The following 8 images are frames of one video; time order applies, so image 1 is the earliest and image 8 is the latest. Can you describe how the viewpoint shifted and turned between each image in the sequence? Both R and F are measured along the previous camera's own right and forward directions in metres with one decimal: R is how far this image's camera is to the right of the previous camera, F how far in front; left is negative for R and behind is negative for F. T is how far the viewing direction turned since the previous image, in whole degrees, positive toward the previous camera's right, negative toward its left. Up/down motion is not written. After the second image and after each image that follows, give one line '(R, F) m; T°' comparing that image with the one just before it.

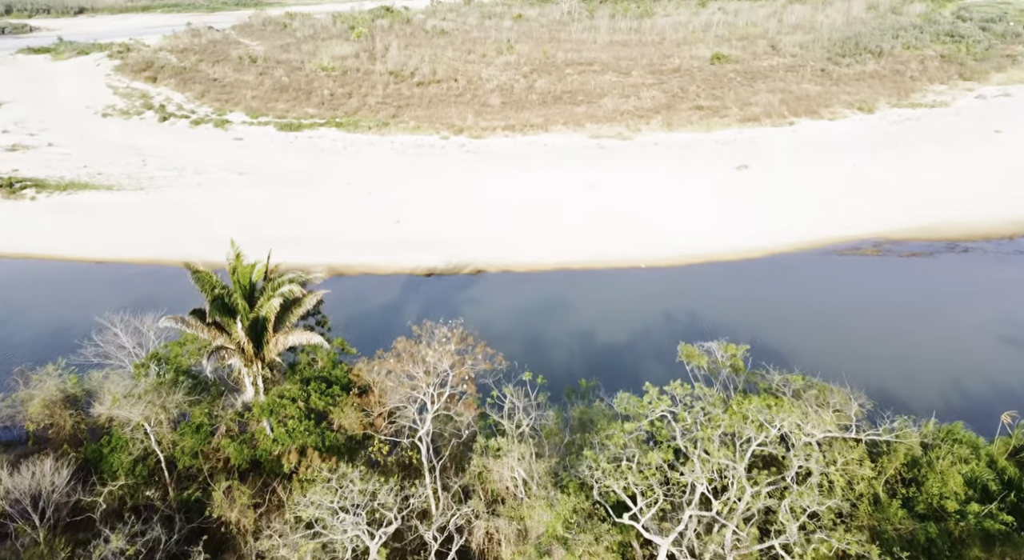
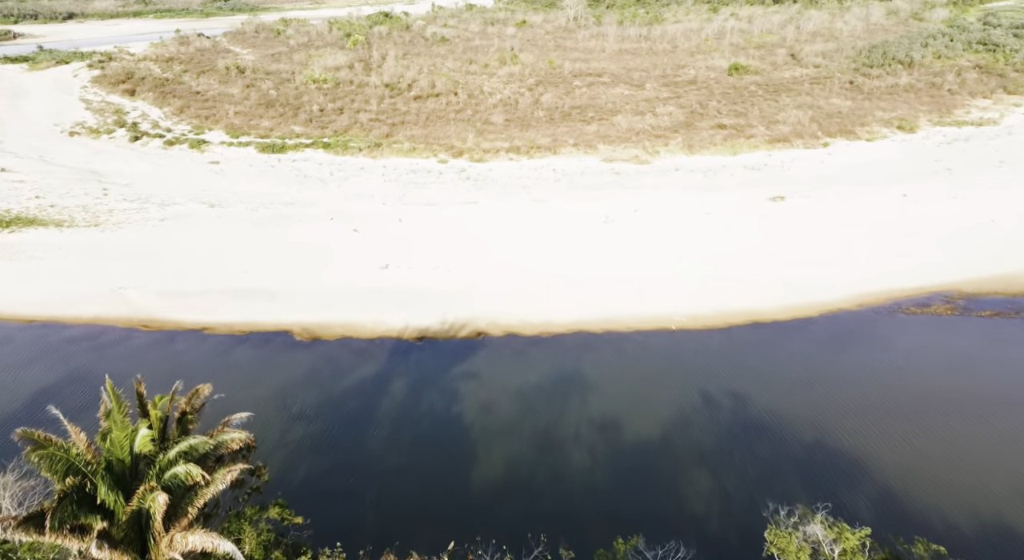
(-0.1, +4.0) m; 0°
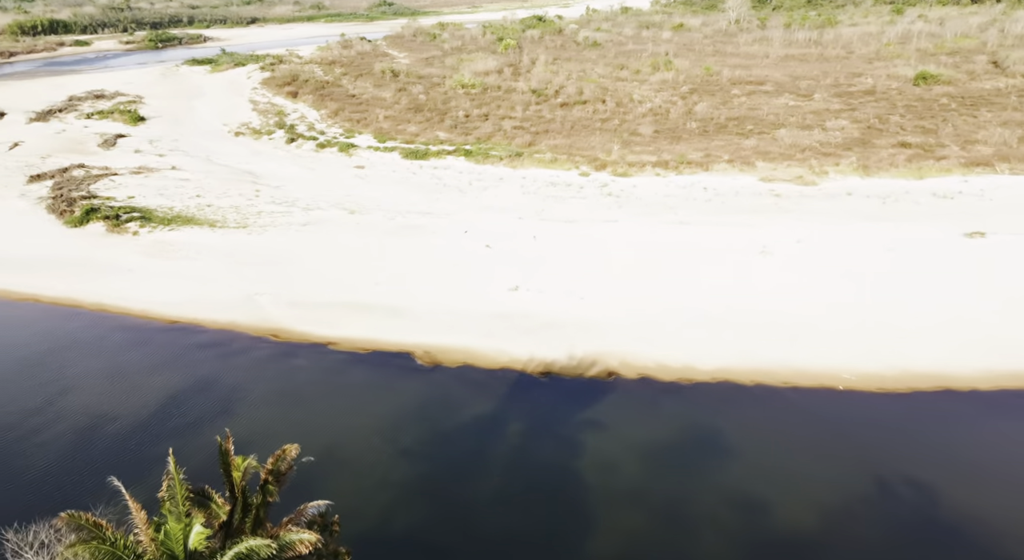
(-0.1, +1.9) m; -11°
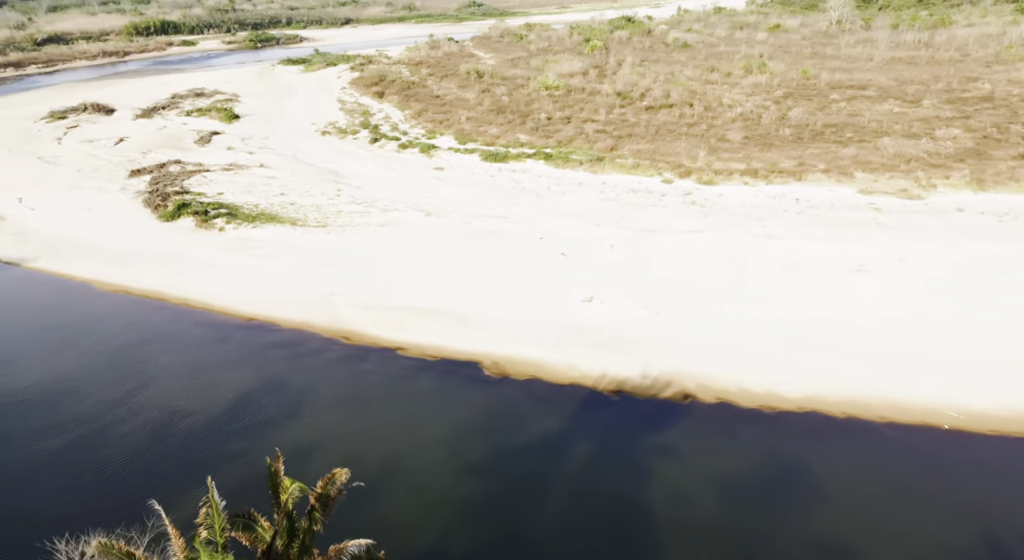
(+0.1, +0.7) m; -7°
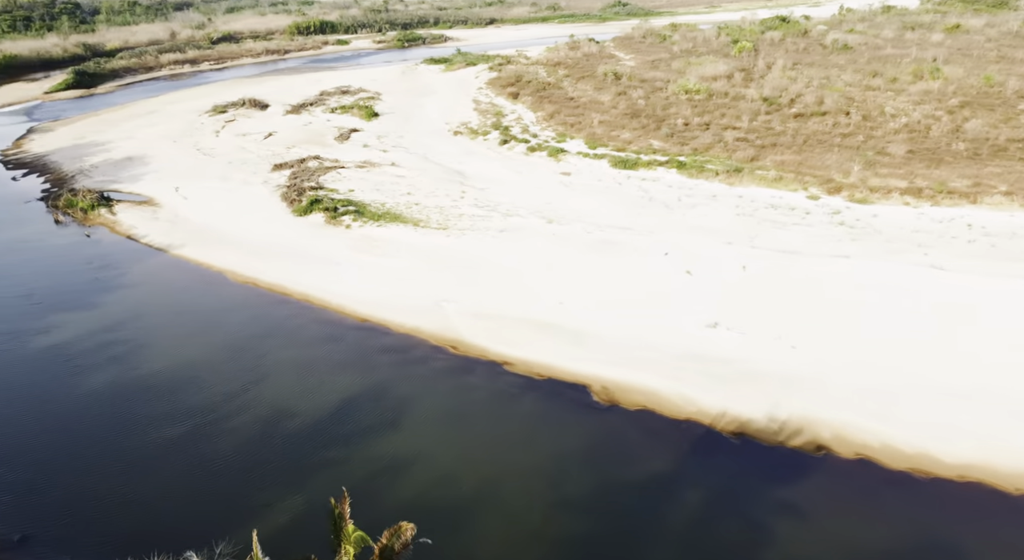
(+0.2, +1.0) m; -11°
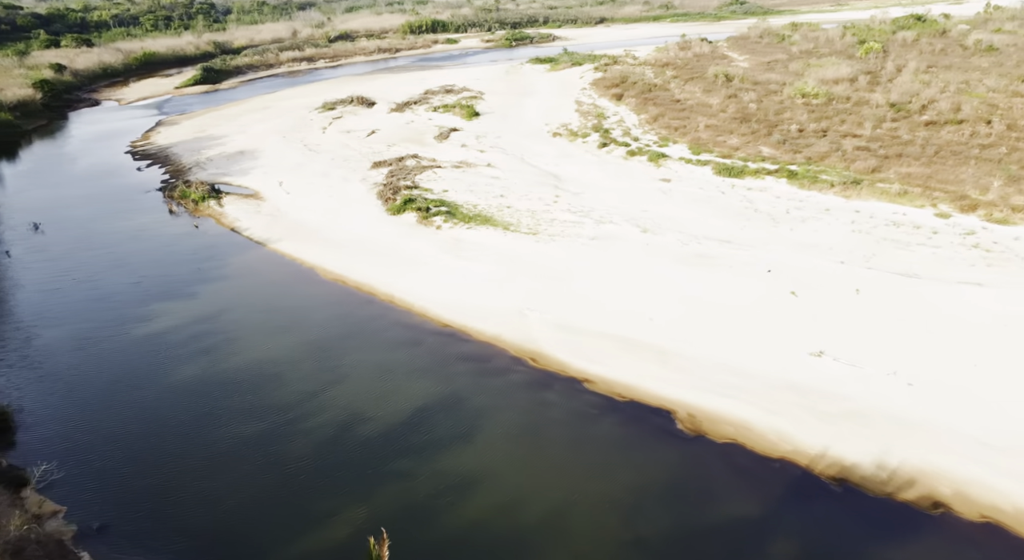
(+0.3, +0.7) m; -8°
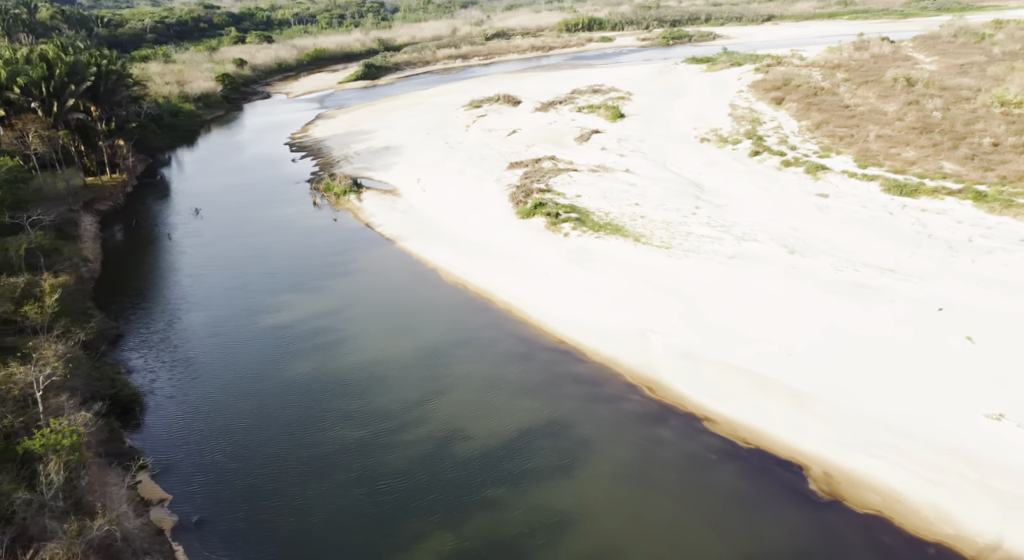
(+0.4, +1.0) m; -12°
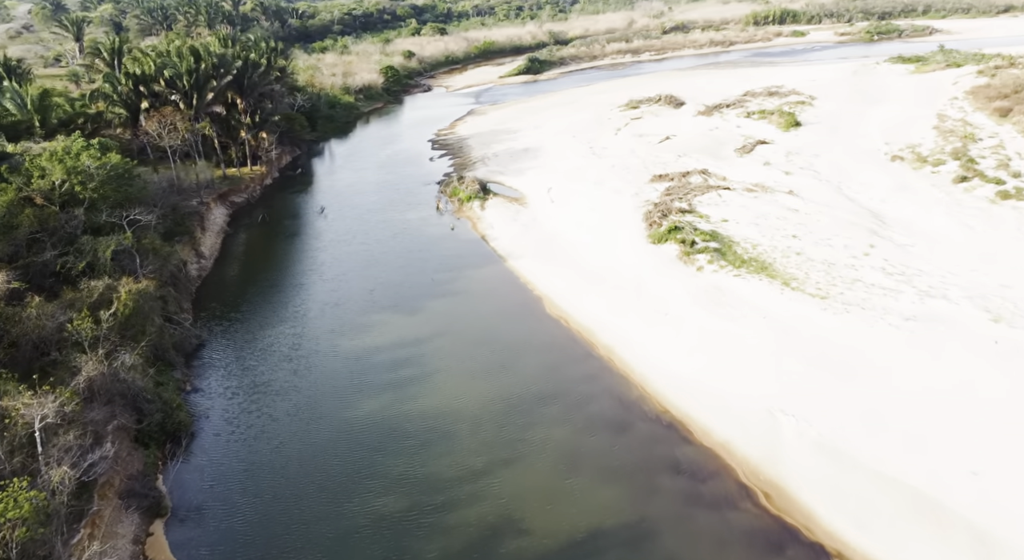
(+1.2, +2.6) m; -14°
